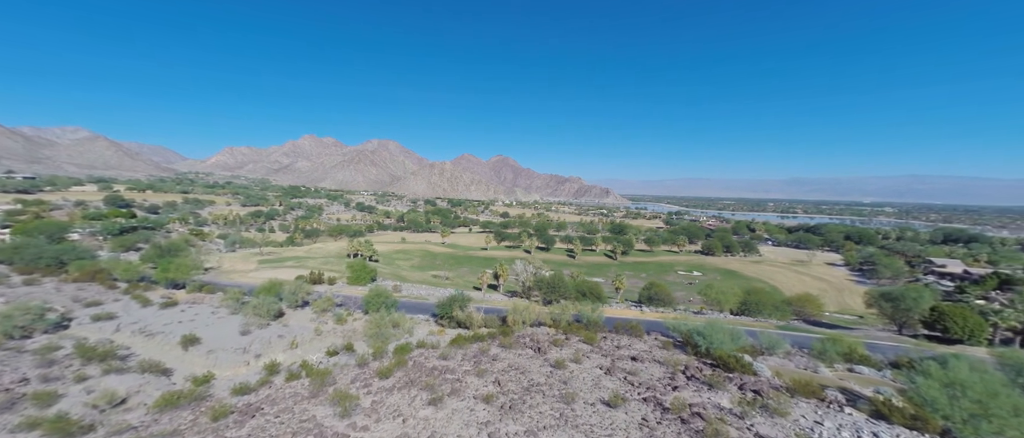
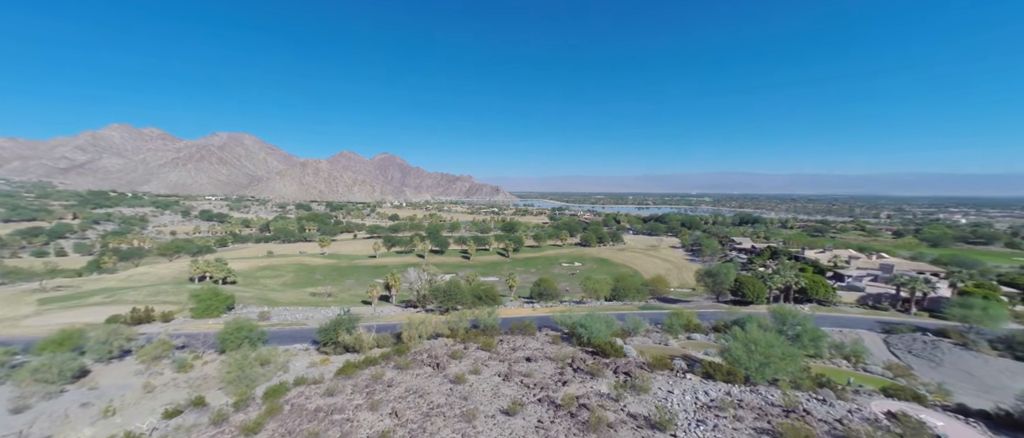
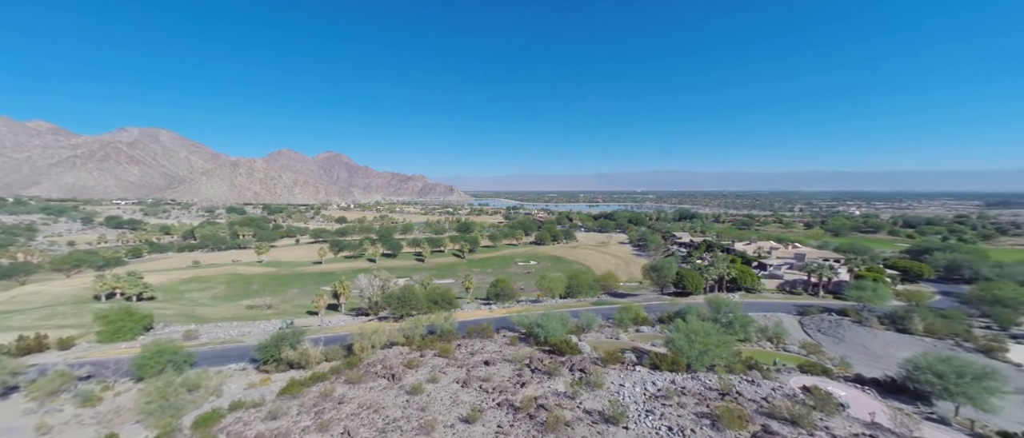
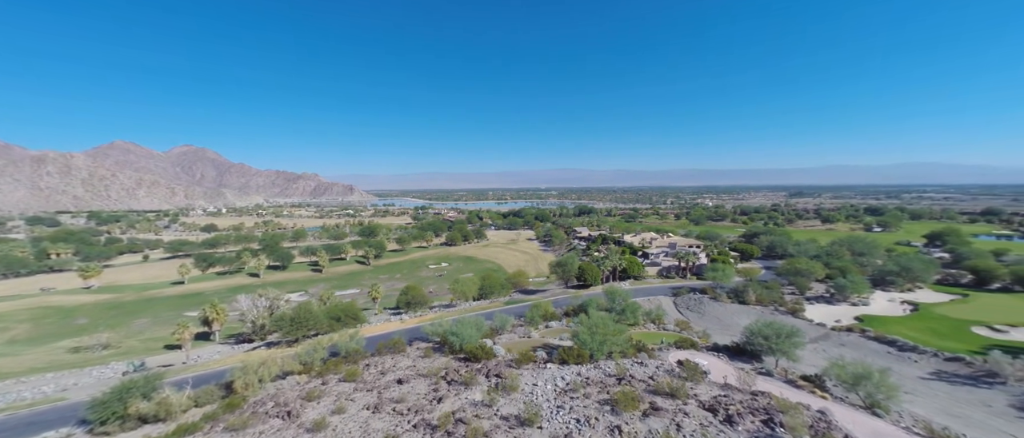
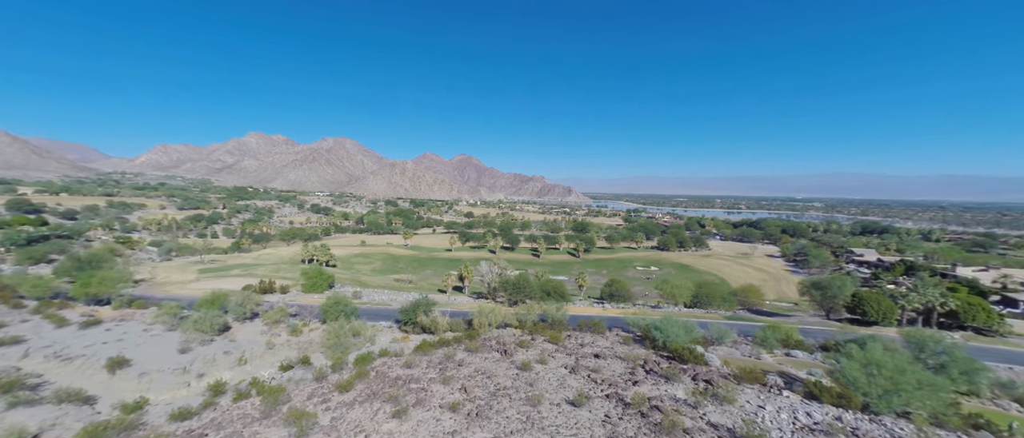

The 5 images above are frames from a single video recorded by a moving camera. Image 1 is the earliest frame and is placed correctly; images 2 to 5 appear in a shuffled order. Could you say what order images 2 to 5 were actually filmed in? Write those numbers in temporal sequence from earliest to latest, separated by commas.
5, 2, 3, 4
